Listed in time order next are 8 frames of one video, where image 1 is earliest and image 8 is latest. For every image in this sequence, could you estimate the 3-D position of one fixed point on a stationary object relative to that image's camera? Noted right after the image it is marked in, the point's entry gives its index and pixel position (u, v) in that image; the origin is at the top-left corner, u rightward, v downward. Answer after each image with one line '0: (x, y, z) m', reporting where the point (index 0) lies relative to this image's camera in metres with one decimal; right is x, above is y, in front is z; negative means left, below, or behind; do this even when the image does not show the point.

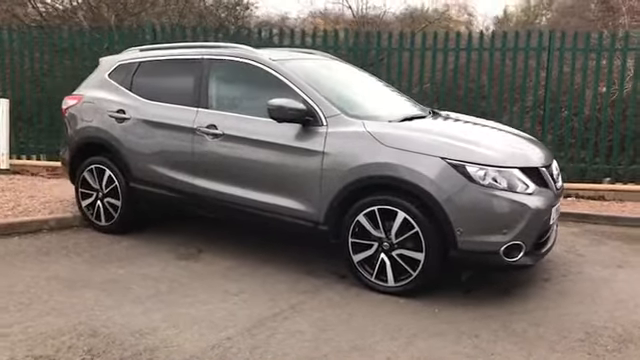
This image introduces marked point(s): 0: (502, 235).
0: (+1.5, -0.4, +4.6) m
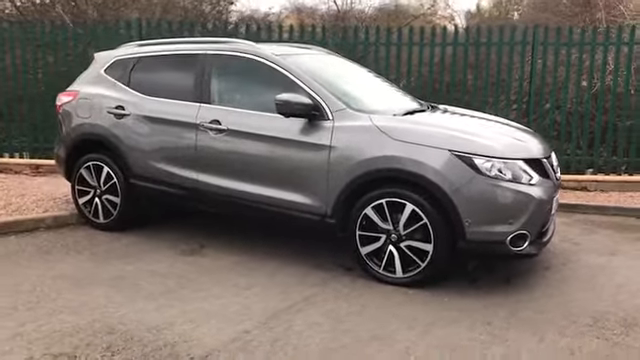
0: (+1.5, -0.4, +4.7) m
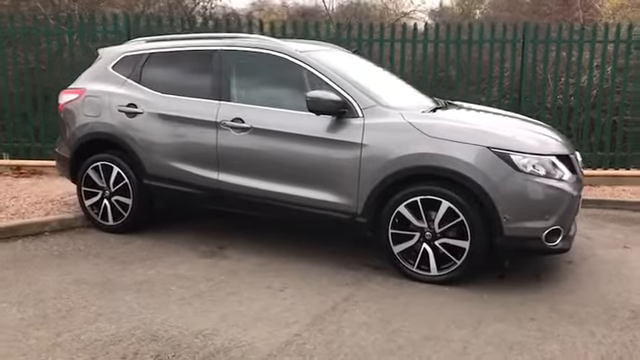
0: (+1.8, -0.3, +4.8) m
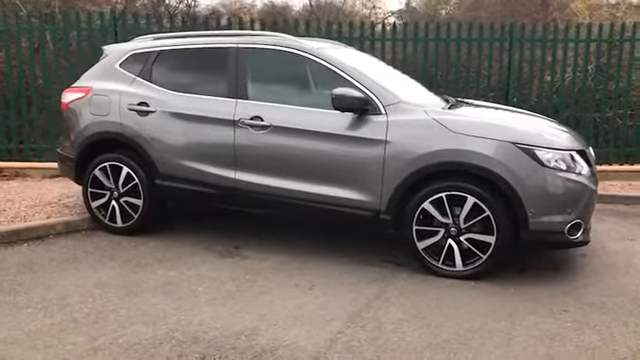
0: (+2.1, -0.3, +4.9) m
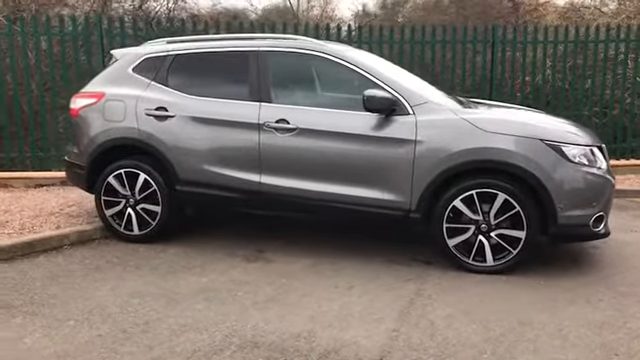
0: (+2.4, -0.2, +5.1) m
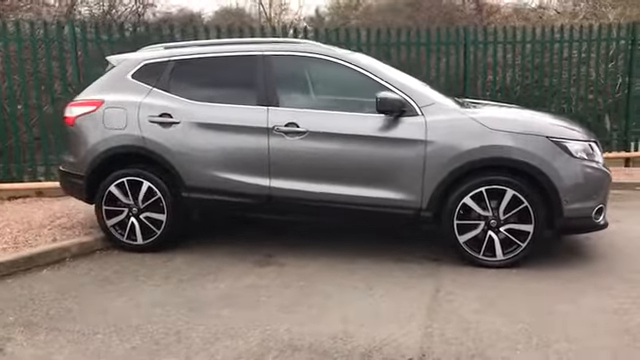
0: (+2.5, -0.2, +5.3) m
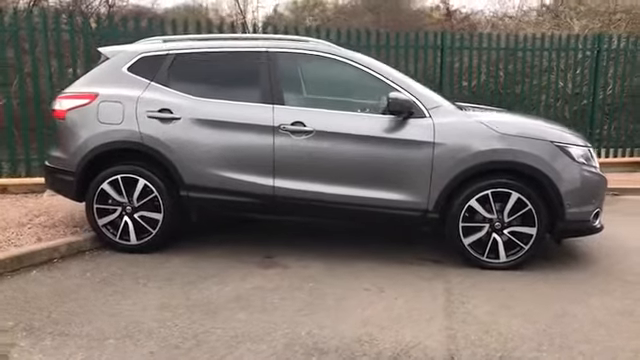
0: (+2.6, -0.2, +5.4) m
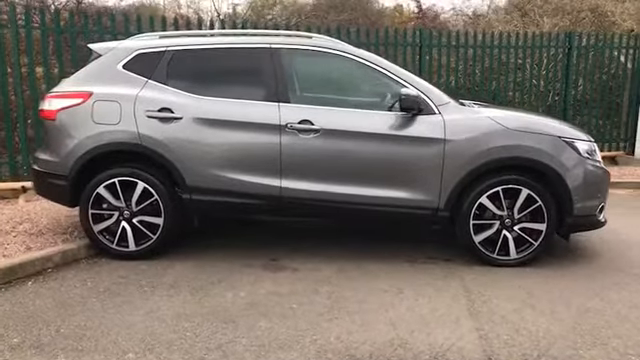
0: (+2.6, -0.2, +5.5) m
